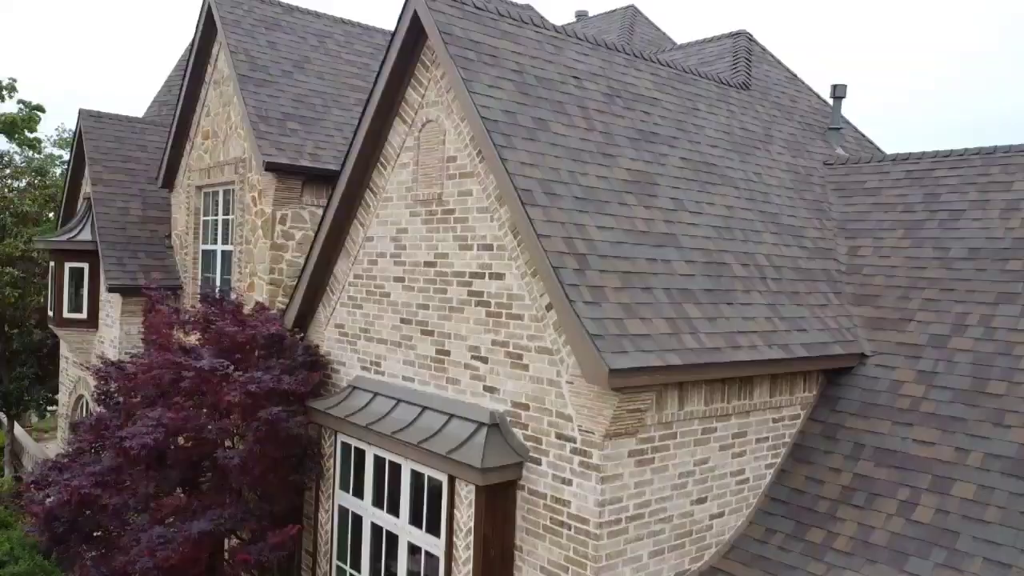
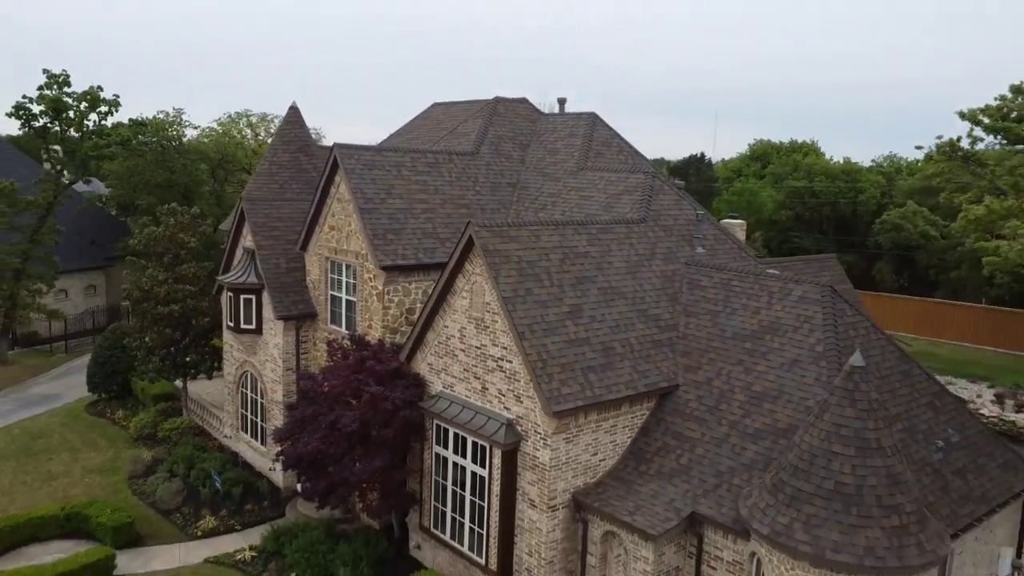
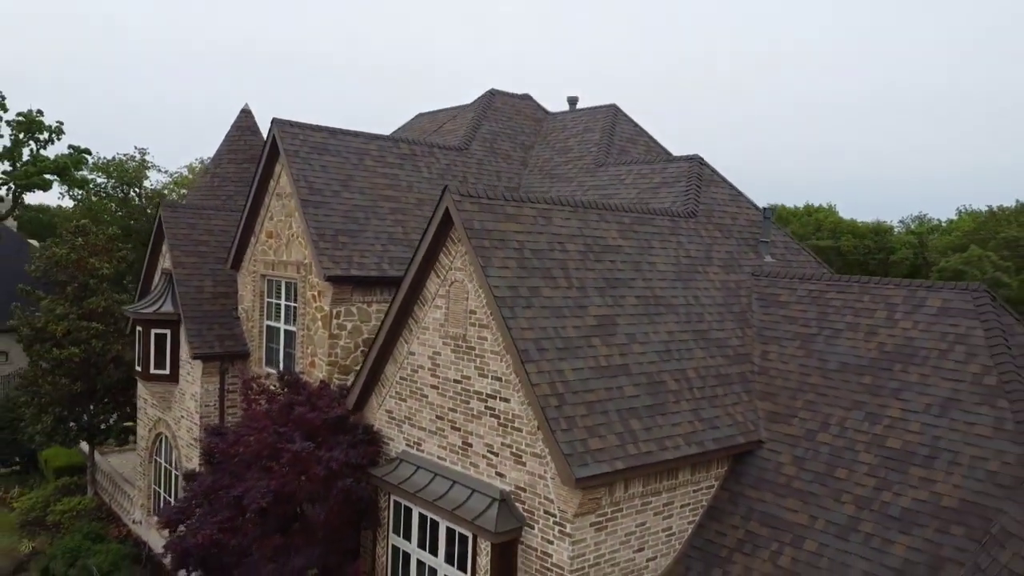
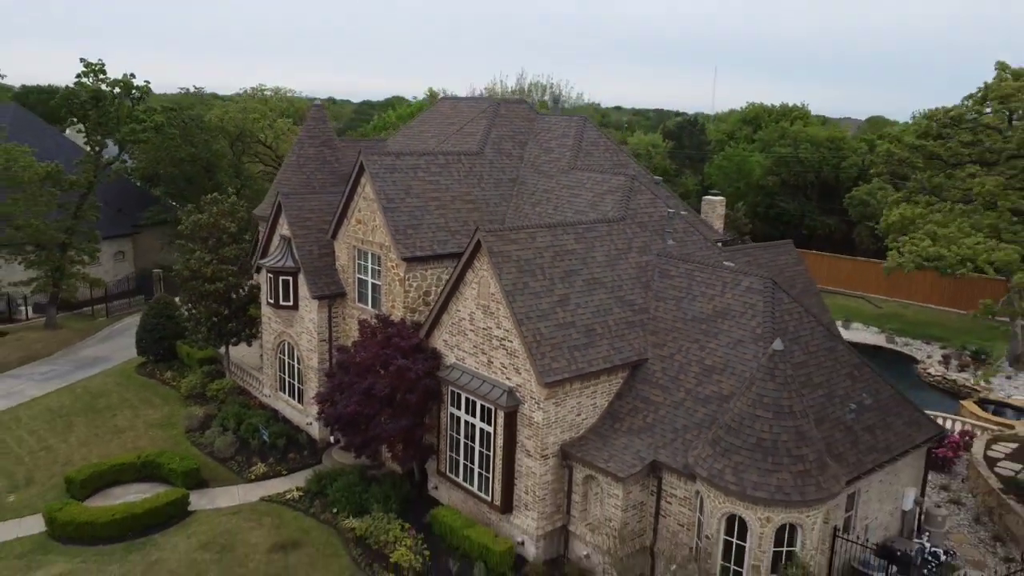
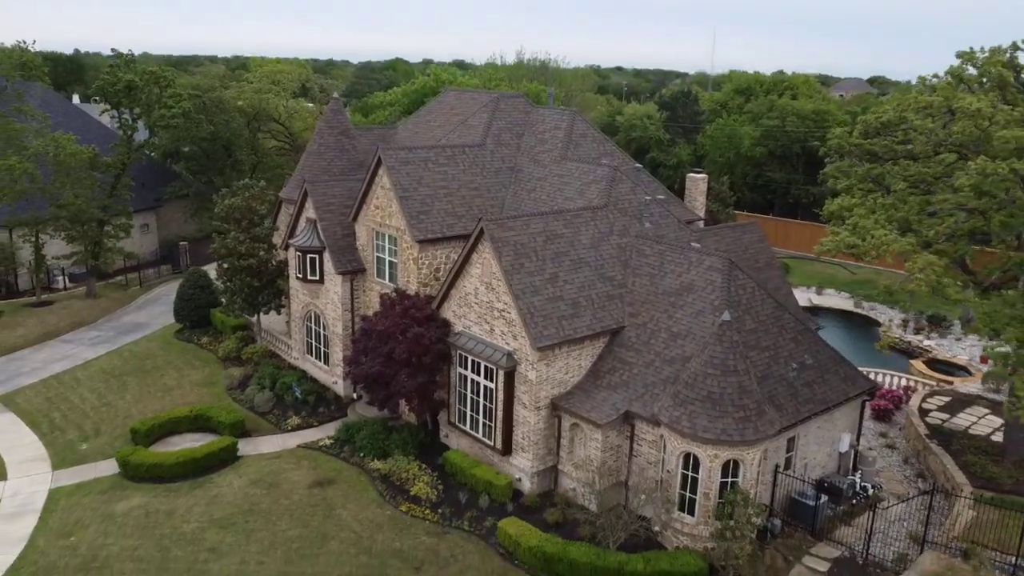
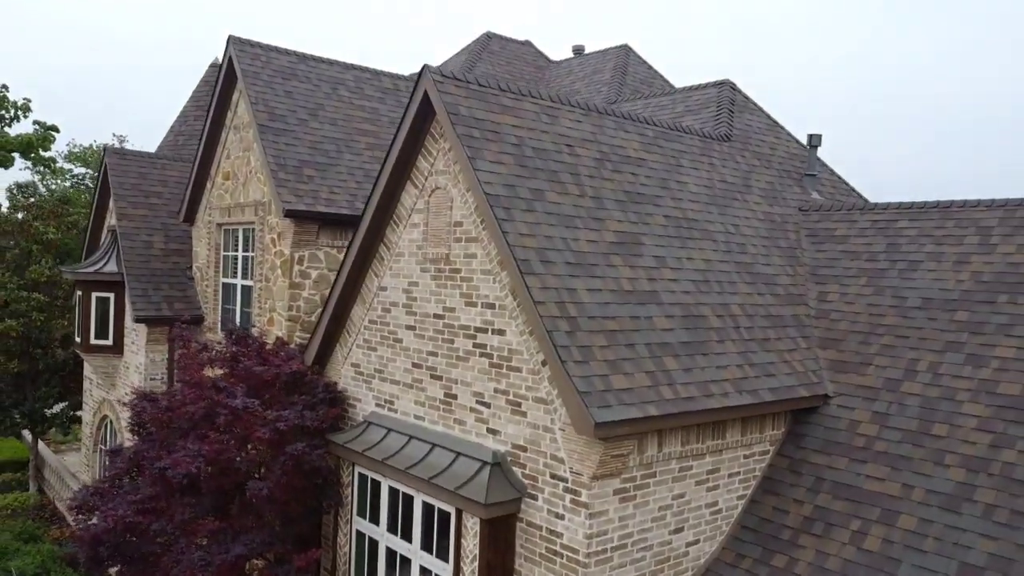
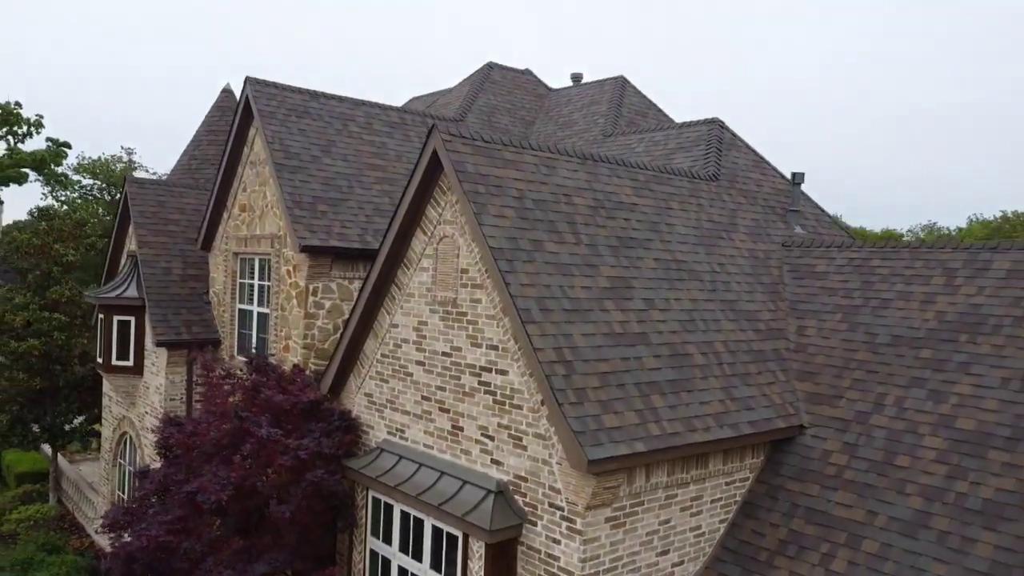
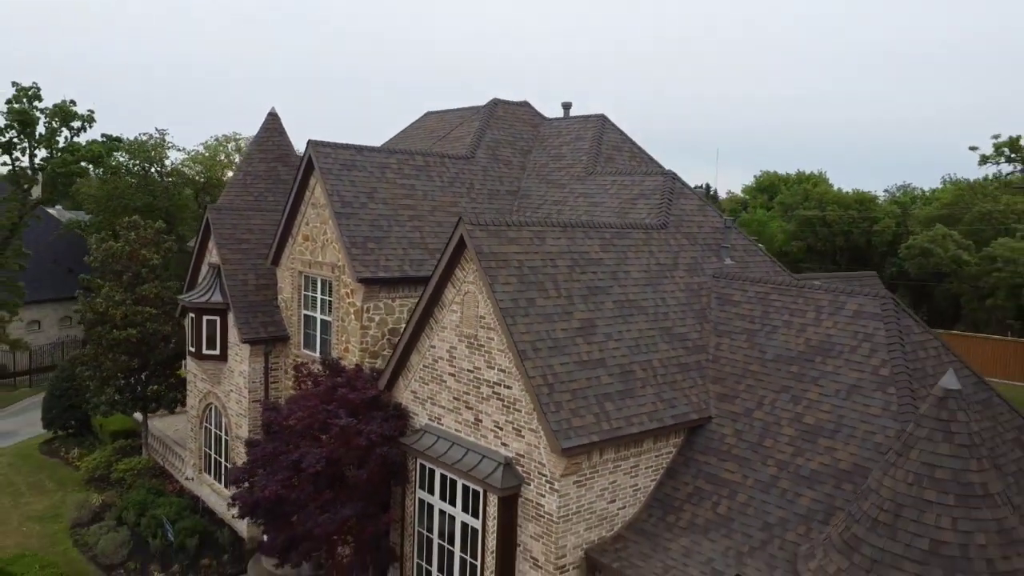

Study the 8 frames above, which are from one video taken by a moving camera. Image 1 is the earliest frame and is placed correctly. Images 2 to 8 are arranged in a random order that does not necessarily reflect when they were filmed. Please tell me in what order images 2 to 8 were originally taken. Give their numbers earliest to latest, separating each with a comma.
6, 7, 3, 8, 2, 4, 5
